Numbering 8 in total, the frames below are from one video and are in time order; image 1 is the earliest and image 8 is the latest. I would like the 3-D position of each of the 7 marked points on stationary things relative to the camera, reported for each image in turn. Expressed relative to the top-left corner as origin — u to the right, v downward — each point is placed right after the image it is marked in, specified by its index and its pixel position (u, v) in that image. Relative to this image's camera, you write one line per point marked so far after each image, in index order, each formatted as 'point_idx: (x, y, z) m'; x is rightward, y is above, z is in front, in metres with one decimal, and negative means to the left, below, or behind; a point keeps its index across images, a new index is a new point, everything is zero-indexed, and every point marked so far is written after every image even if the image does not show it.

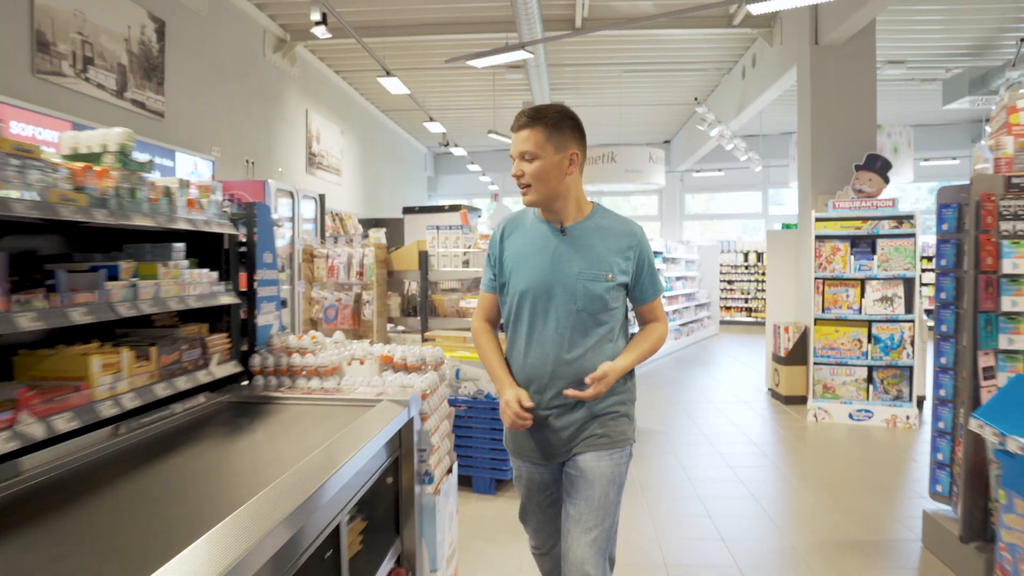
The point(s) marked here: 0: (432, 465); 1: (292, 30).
0: (-0.2, -0.5, +2.1) m
1: (-2.1, +2.4, +7.5) m
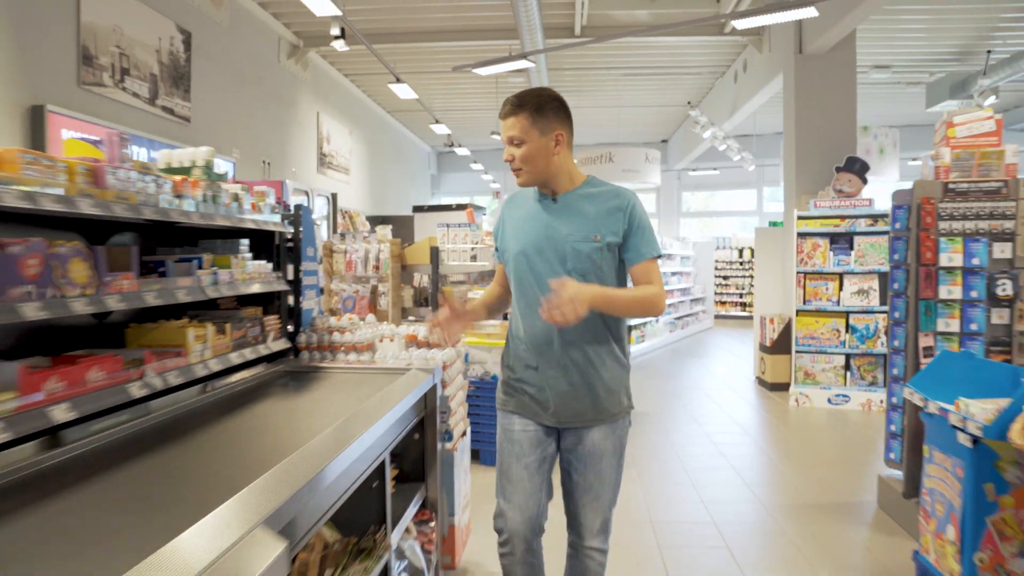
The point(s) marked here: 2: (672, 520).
0: (-0.2, -0.4, +2.5) m
1: (-2.0, +2.5, +7.9) m
2: (+0.7, -1.0, +3.6) m
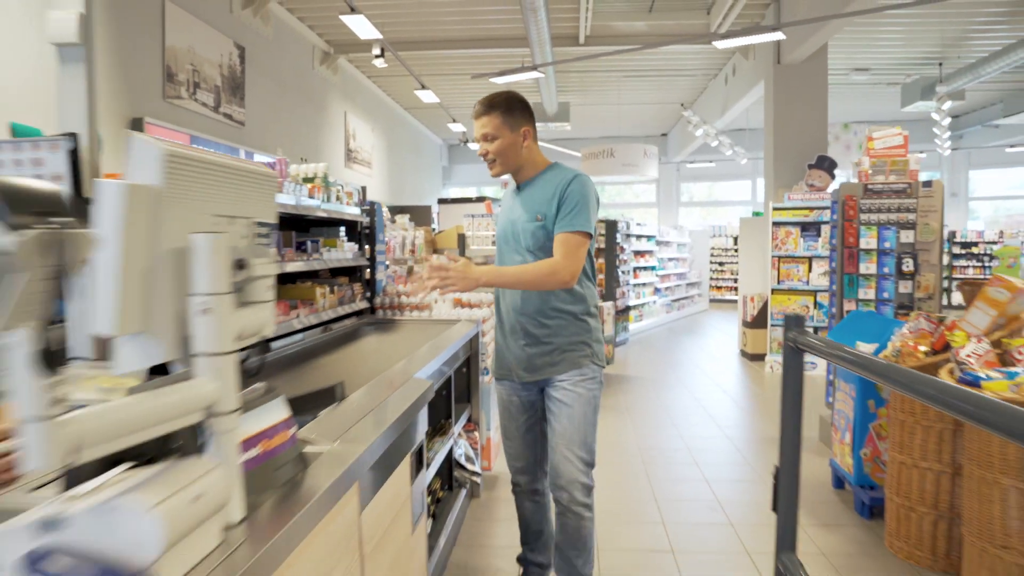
0: (-0.1, -0.3, +3.4) m
1: (-1.9, +2.7, +8.8) m
2: (+0.8, -0.9, +4.5) m
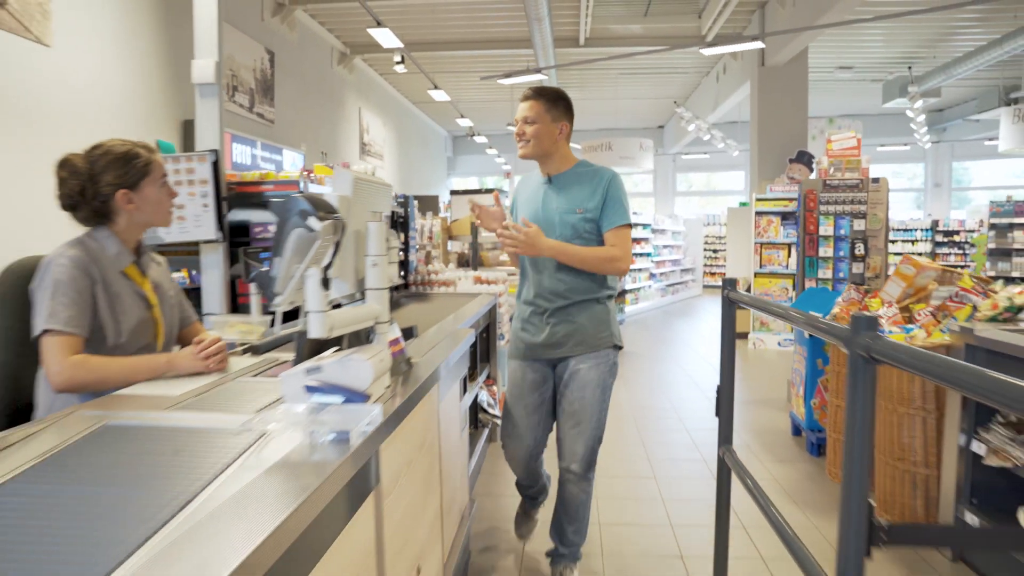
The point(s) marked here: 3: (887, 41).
0: (0.0, -0.2, +4.1) m
1: (-1.9, +2.8, +9.4) m
2: (+0.9, -0.8, +5.1) m
3: (+4.5, +2.9, +9.6) m
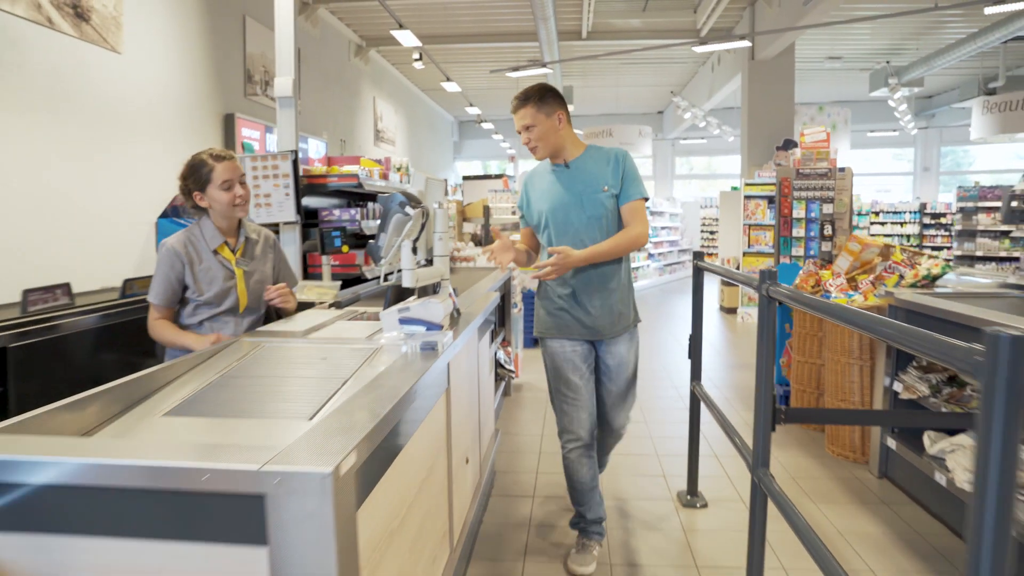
0: (0.0, -0.1, +4.7) m
1: (-1.8, +3.1, +10.0) m
2: (+1.0, -0.6, +5.8) m
3: (+4.6, +3.2, +10.2) m
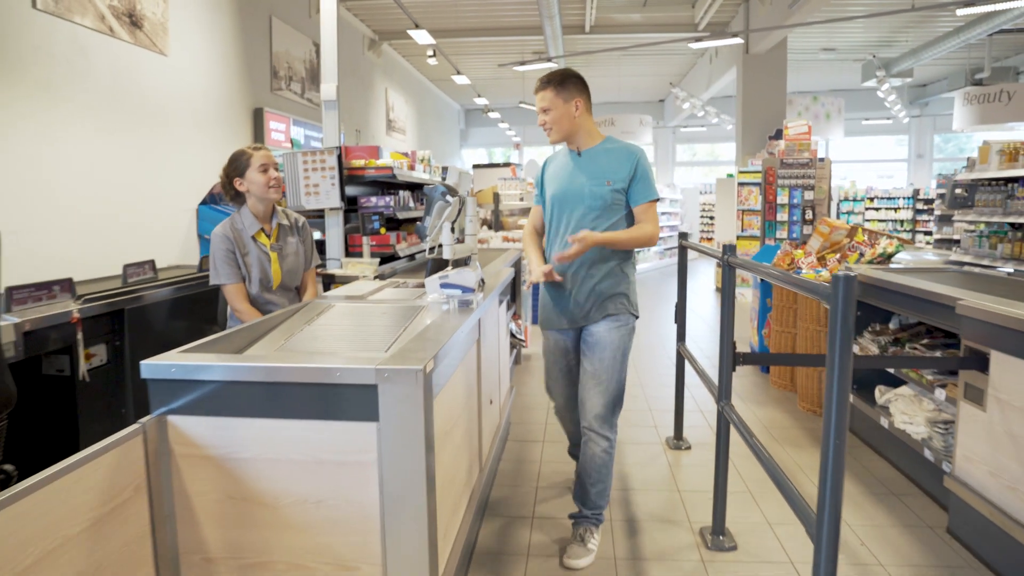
0: (+0.1, +0.1, +5.2) m
1: (-1.7, +3.3, +10.4) m
2: (+1.0, -0.5, +6.3) m
3: (+4.6, +3.4, +10.6) m
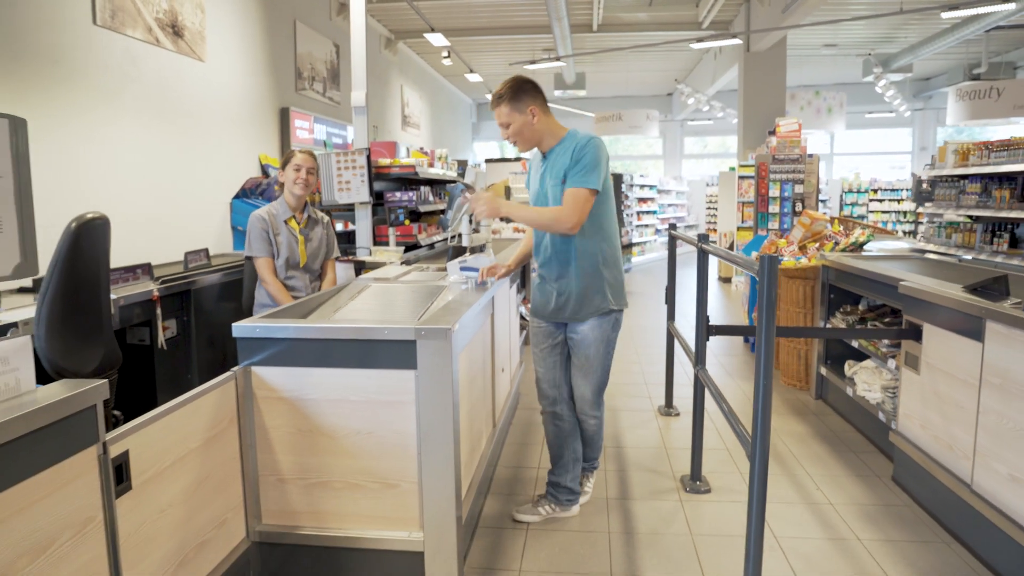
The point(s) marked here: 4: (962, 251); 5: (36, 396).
0: (+0.2, +0.1, +5.7) m
1: (-1.6, +3.5, +10.9) m
2: (+1.1, -0.4, +6.8) m
3: (+4.8, +3.6, +10.9) m
4: (+3.1, +0.3, +5.6) m
5: (-0.8, -0.2, +1.3) m
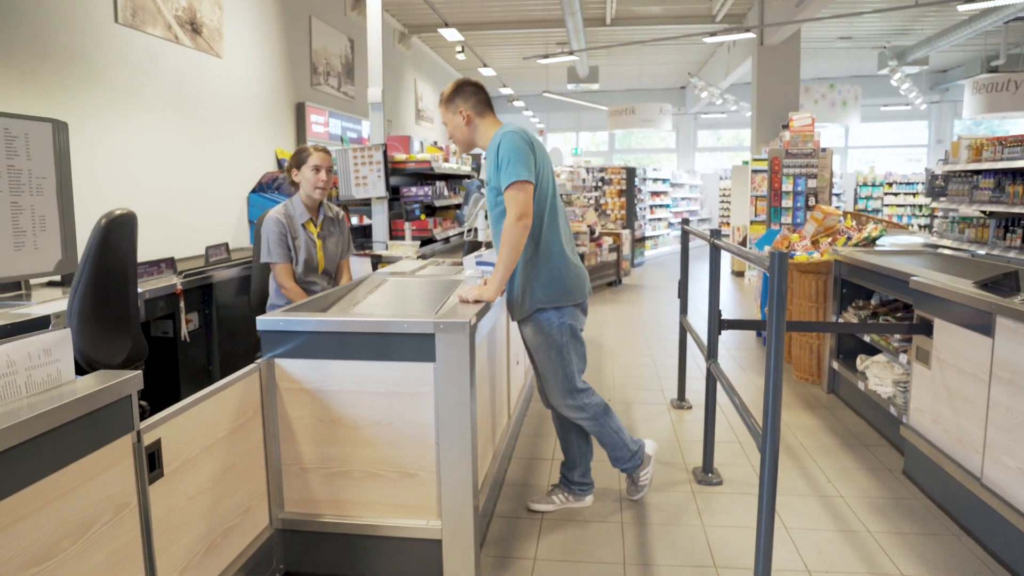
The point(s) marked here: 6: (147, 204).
0: (+0.2, +0.2, +5.7) m
1: (-1.4, +3.5, +10.9) m
2: (+1.2, -0.3, +6.8) m
3: (+5.0, +3.7, +10.9) m
4: (+3.2, +0.3, +5.6) m
5: (-0.7, -0.2, +1.4) m
6: (-2.2, +0.5, +4.9) m
